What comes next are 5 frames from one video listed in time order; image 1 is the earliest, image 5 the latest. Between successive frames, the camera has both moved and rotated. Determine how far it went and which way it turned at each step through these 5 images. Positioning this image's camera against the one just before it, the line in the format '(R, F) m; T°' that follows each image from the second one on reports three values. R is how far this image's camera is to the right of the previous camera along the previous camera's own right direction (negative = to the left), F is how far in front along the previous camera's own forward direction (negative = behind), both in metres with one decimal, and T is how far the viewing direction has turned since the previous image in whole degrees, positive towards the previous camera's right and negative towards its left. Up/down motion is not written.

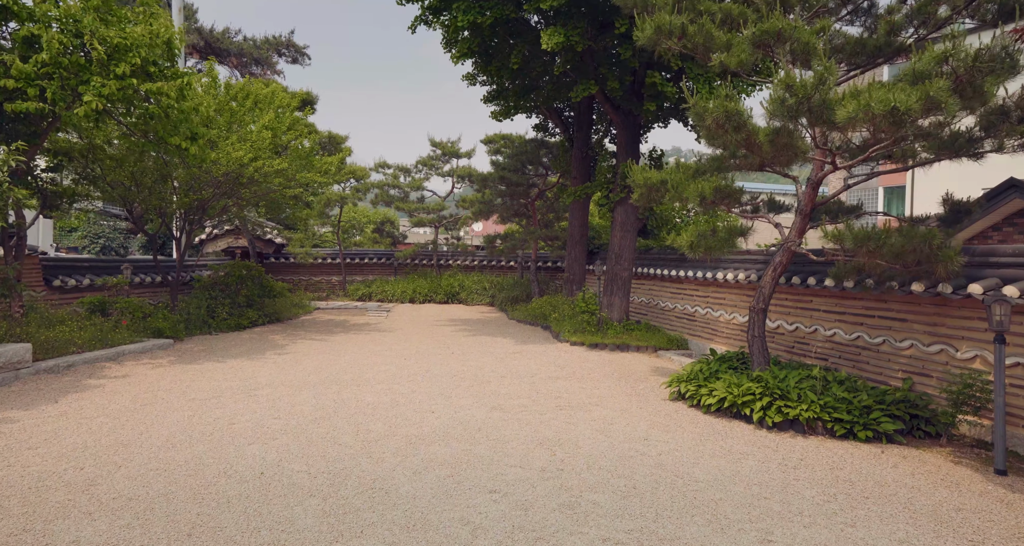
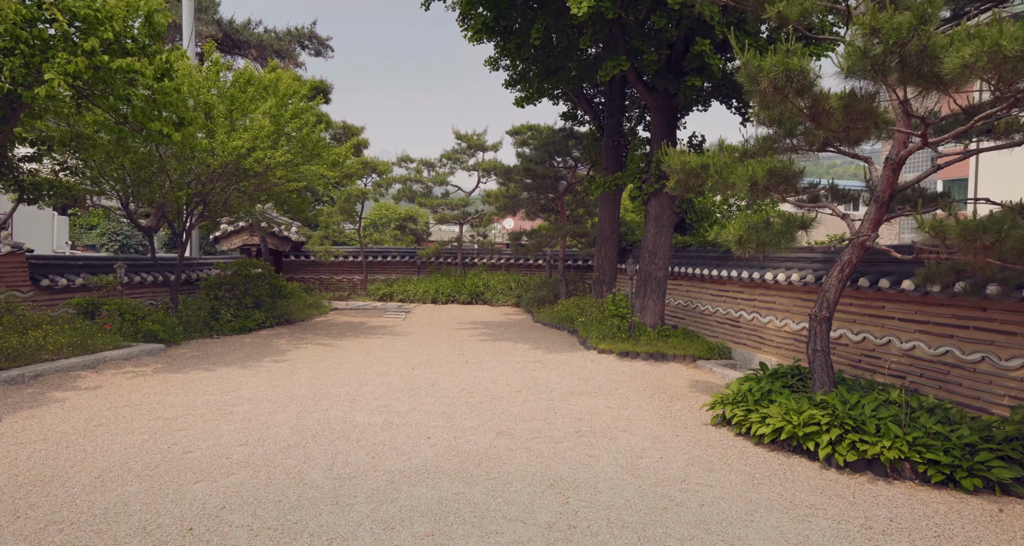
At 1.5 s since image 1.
(+0.2, +0.9) m; -4°
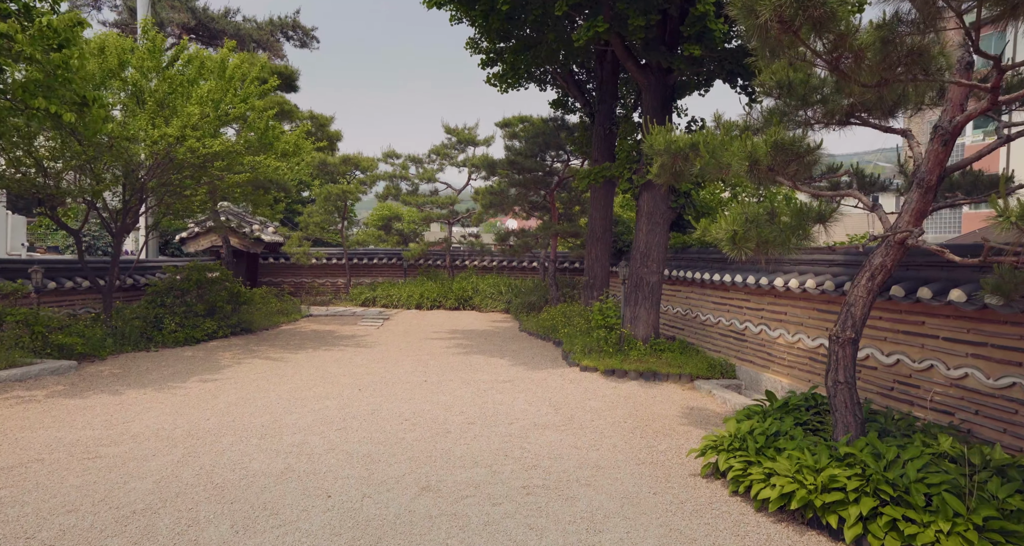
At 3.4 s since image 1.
(+0.6, +1.1) m; -1°
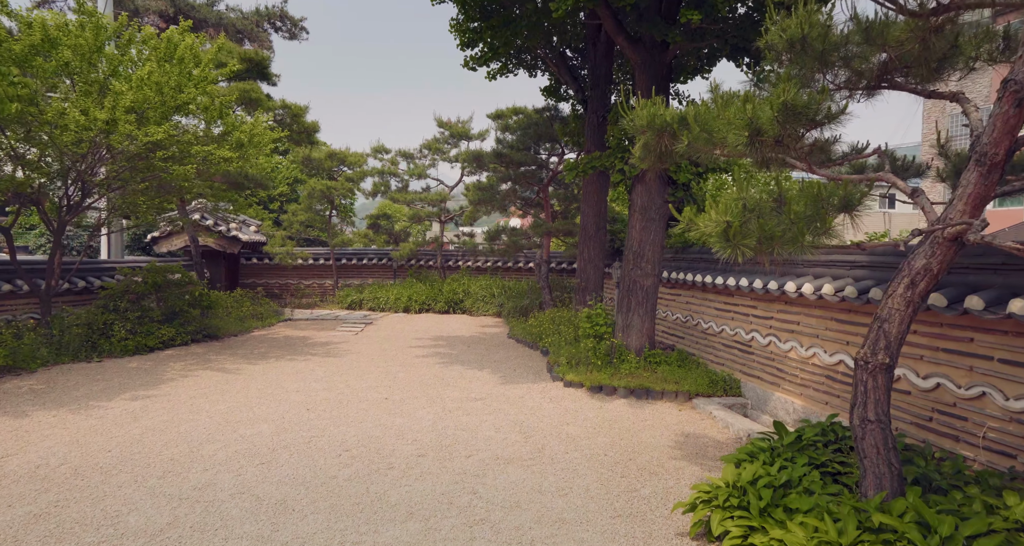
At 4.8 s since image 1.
(+0.4, +0.9) m; -1°
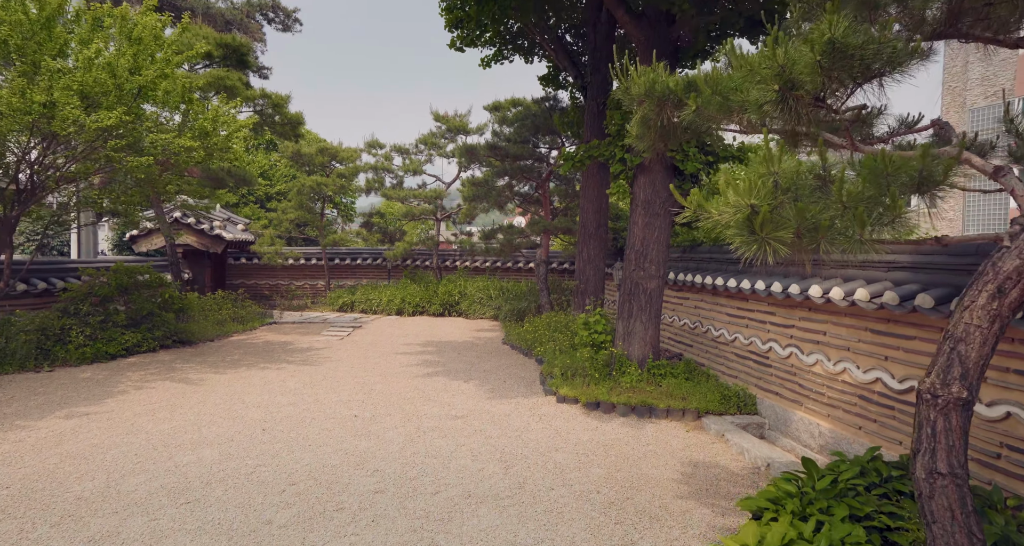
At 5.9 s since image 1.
(+0.2, +0.7) m; -1°
